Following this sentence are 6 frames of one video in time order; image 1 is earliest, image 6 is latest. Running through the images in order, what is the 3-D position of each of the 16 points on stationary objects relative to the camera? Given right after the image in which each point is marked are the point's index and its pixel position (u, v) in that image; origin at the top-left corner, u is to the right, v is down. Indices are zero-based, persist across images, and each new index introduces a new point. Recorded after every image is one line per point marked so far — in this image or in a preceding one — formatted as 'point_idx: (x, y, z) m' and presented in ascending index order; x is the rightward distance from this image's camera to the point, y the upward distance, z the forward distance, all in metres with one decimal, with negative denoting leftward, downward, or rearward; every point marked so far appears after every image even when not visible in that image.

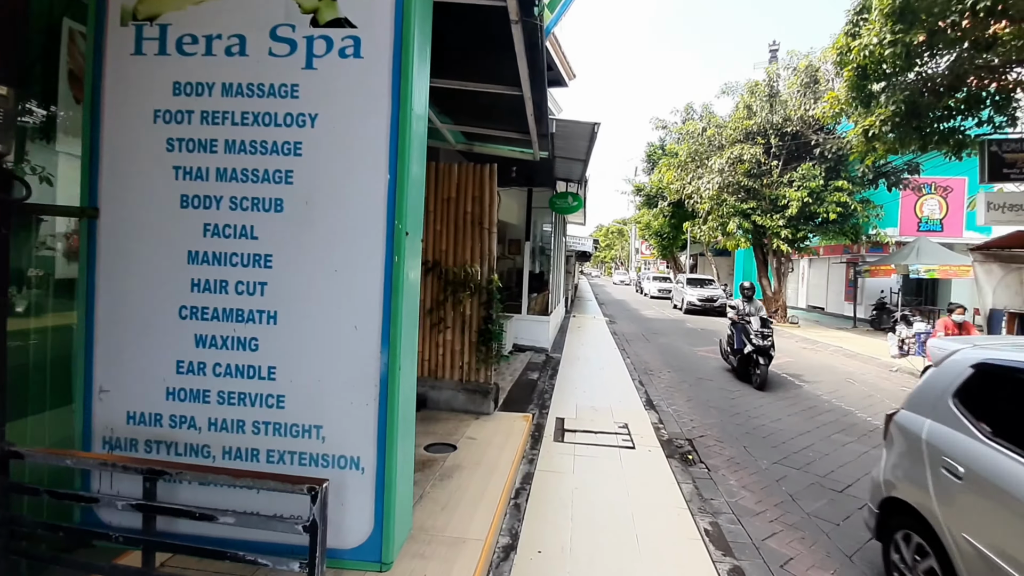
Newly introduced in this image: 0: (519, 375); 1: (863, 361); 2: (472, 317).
0: (+0.1, -1.2, +6.9) m
1: (+7.0, -1.4, +10.1) m
2: (-0.4, -0.3, +5.0) m
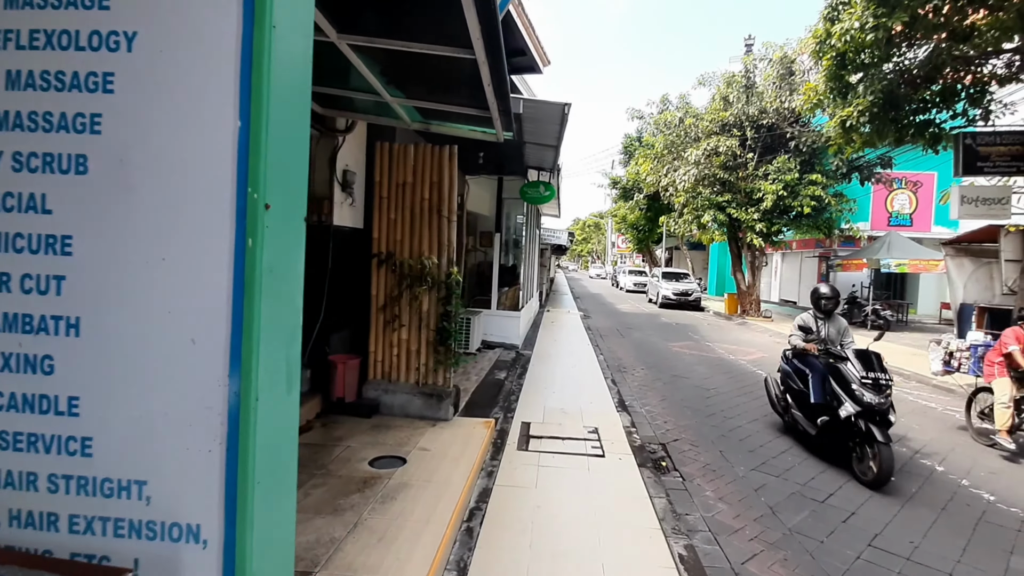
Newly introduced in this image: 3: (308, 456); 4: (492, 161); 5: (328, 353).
0: (-0.4, -1.1, +6.5) m
1: (+6.4, -1.3, +10.0) m
2: (-0.7, -0.2, +4.5) m
3: (-1.5, -1.2, +3.6) m
4: (-0.3, +1.9, +7.6) m
5: (-1.7, -0.6, +4.6) m
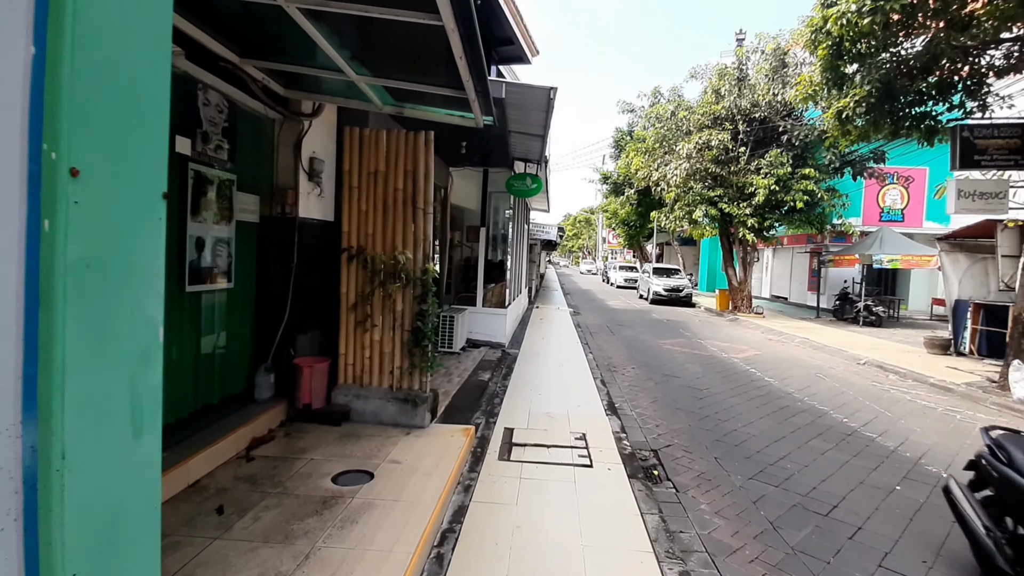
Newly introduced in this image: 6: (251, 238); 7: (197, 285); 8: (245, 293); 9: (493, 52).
0: (-0.5, -1.1, +6.2) m
1: (+6.2, -1.3, +9.8) m
2: (-0.9, -0.2, +4.2) m
3: (-1.6, -1.2, +3.3) m
4: (-0.5, +2.0, +7.3) m
5: (-1.8, -0.6, +4.2) m
6: (-2.1, +0.4, +4.1) m
7: (-2.1, 0.0, +3.4) m
8: (-2.1, 0.0, +4.1) m
9: (-0.2, +2.9, +6.5) m
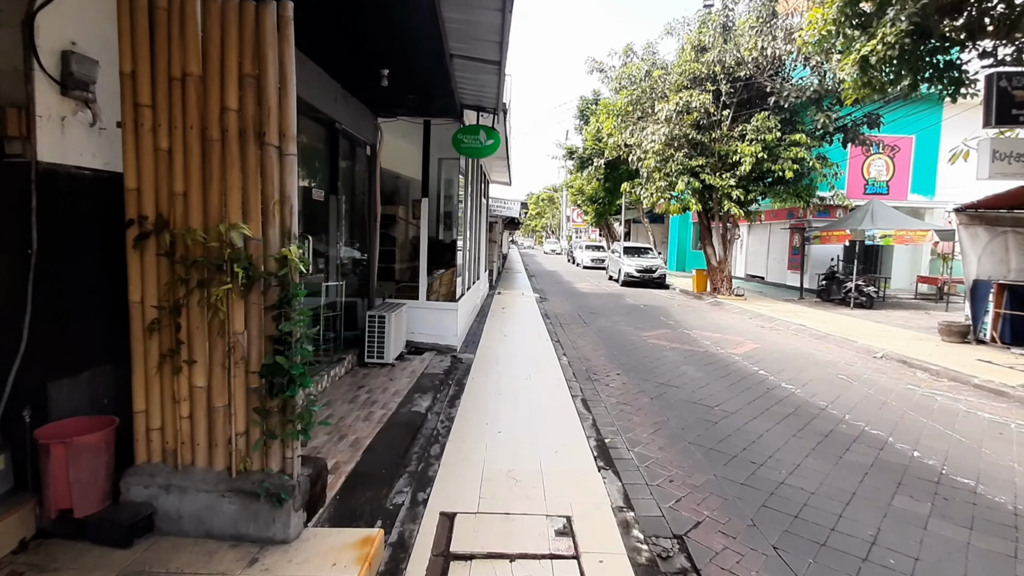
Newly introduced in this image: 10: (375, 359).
0: (-1.0, -1.0, +4.4) m
1: (+5.4, -0.9, +8.5) m
2: (-1.2, -0.2, +2.3) m
3: (-1.8, -1.2, +1.4) m
4: (-1.1, +2.1, +5.3) m
5: (-2.1, -0.6, +2.3) m
6: (-2.4, +0.4, +2.1) m
7: (-2.4, 0.0, +1.5) m
8: (-2.4, -0.1, +2.1) m
9: (-0.7, +3.0, +4.5) m
10: (-1.5, -0.8, +5.6) m
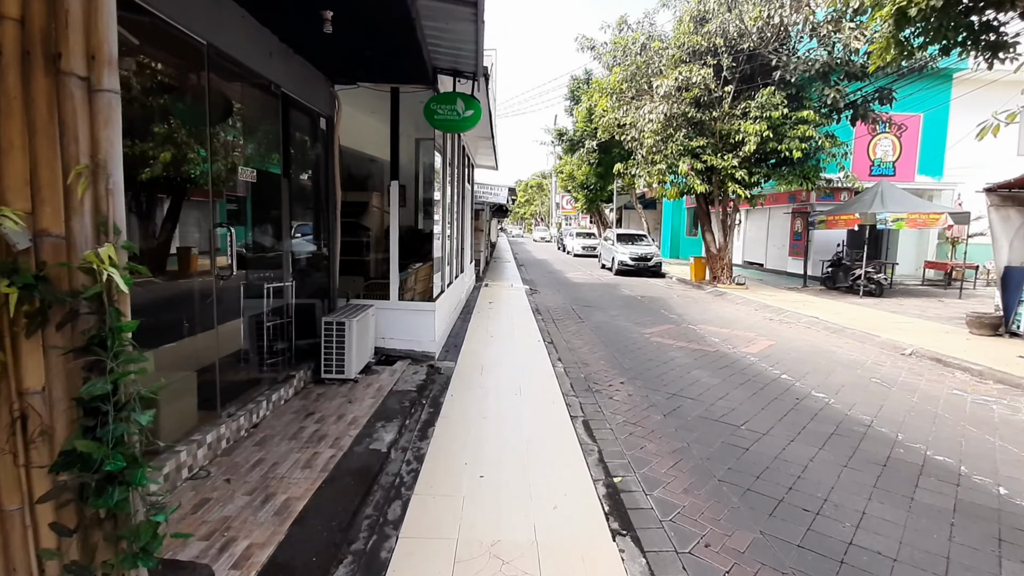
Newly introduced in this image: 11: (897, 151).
0: (-1.1, -1.0, +3.5) m
1: (+5.3, -0.8, +7.7) m
2: (-1.3, -0.3, +1.4) m
3: (-1.9, -1.4, +0.5) m
4: (-1.3, +2.1, +4.3) m
5: (-2.2, -0.7, +1.4) m
6: (-2.5, +0.3, +1.2) m
7: (-2.4, -0.2, +0.5) m
8: (-2.5, -0.2, +1.1) m
9: (-0.9, +3.0, +3.5) m
10: (-1.6, -0.8, +4.7) m
11: (+10.9, +3.8, +14.3) m
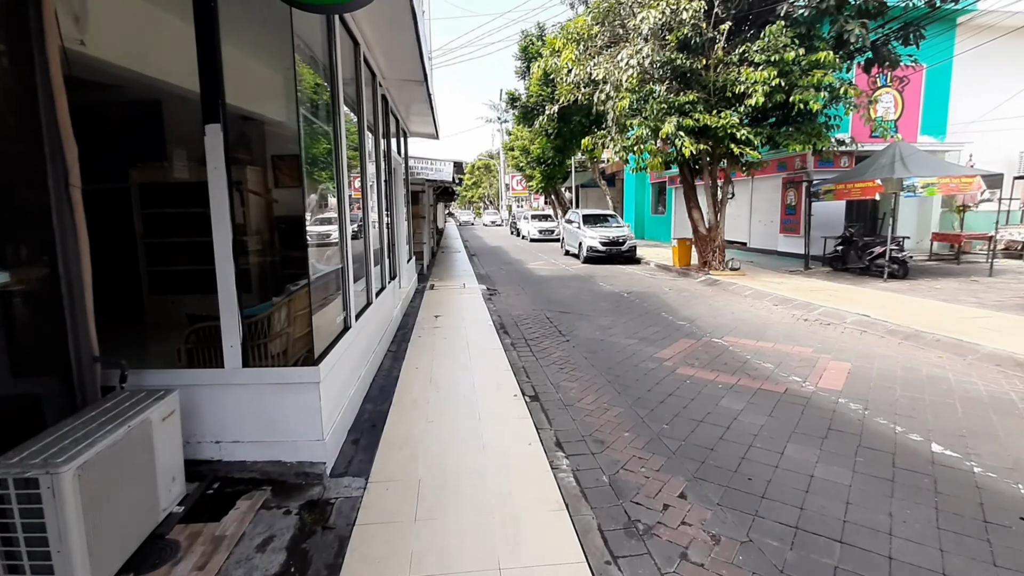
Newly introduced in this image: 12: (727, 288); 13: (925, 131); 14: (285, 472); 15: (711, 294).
0: (-1.1, -1.4, +0.7) m
1: (+4.8, -0.7, +5.5) m
2: (-1.1, -0.7, -1.4) m
3: (-1.5, -1.8, -2.3) m
4: (-1.5, +1.7, +1.5) m
5: (-2.0, -1.2, -1.5) m
6: (-2.3, -0.2, -1.7) m
7: (-2.2, -0.7, -2.4) m
8: (-2.3, -0.7, -1.7) m
9: (-1.1, +2.7, +0.7) m
10: (-1.8, -1.1, +1.9) m
11: (+9.6, +4.4, +12.5) m
12: (+4.3, 0.0, +10.1) m
13: (+10.3, +3.9, +12.6) m
14: (-1.3, -1.1, +2.9) m
15: (+3.7, -0.1, +9.5) m
